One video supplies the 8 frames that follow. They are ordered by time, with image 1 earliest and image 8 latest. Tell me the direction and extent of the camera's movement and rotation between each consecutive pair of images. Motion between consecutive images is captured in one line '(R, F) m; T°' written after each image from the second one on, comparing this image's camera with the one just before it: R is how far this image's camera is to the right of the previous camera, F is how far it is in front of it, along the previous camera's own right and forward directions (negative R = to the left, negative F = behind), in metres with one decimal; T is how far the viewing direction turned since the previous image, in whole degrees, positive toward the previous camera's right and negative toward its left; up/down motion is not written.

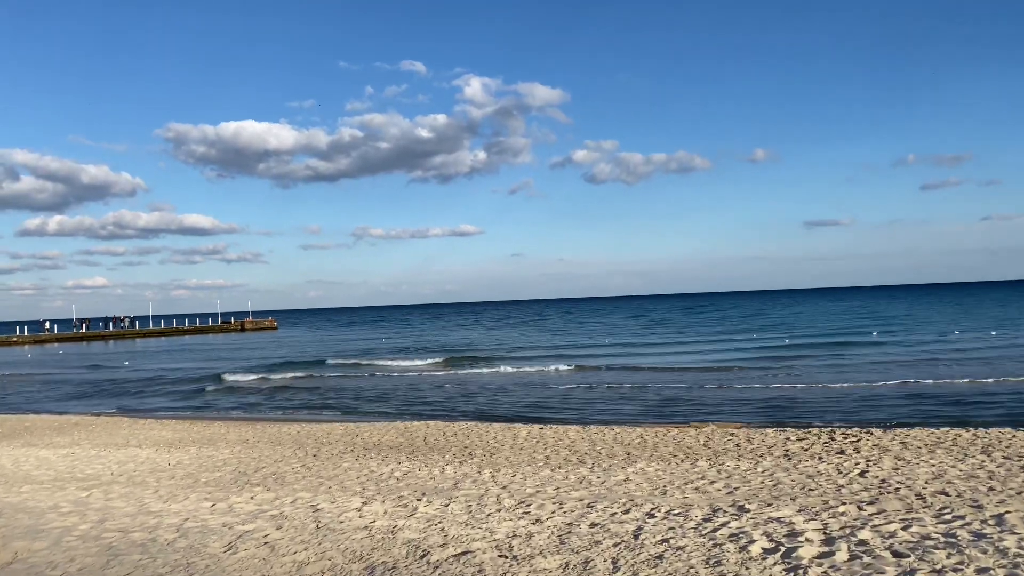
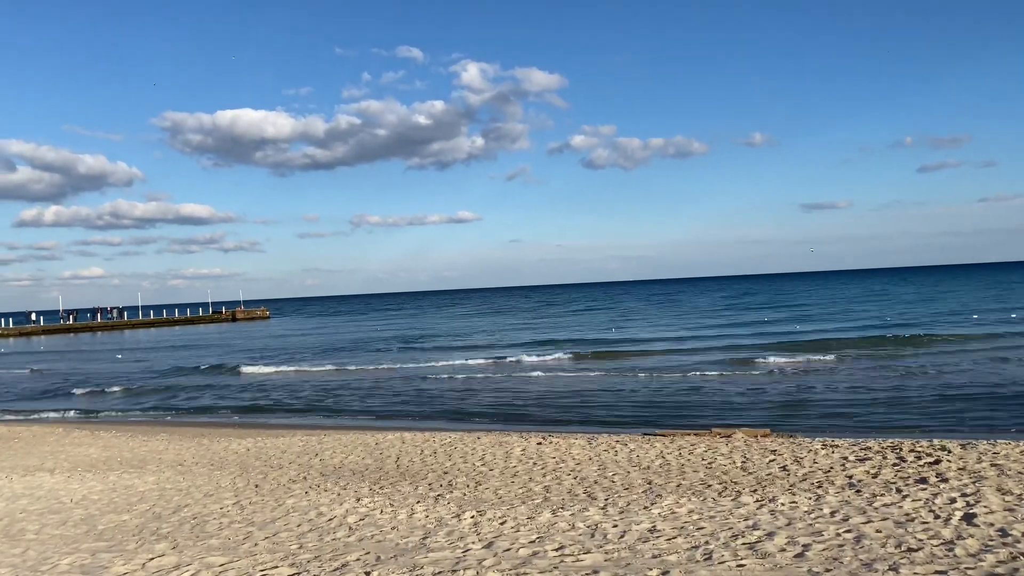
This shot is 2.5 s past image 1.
(+0.1, +2.5) m; 0°
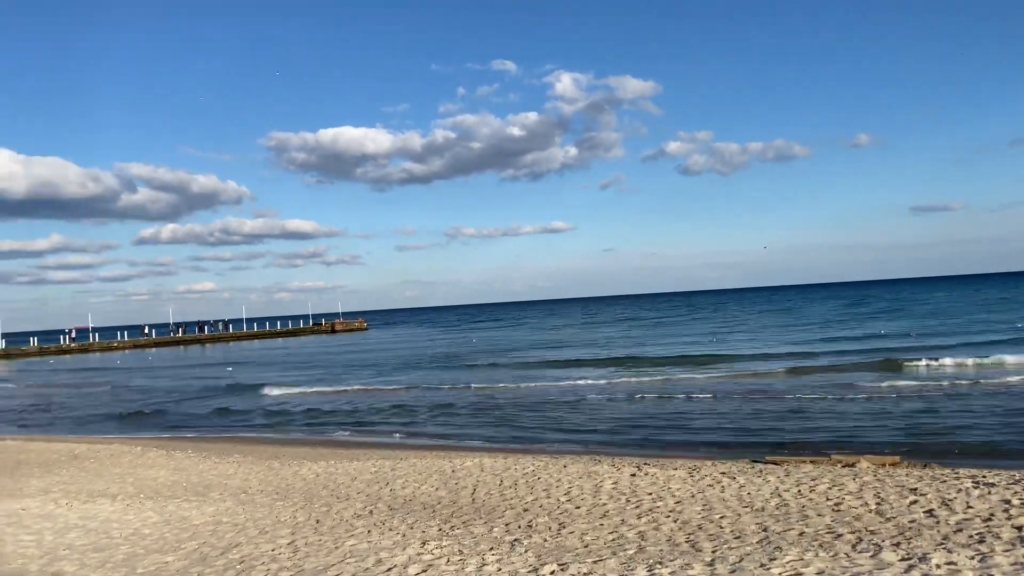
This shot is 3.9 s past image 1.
(+0.1, +1.2) m; -7°
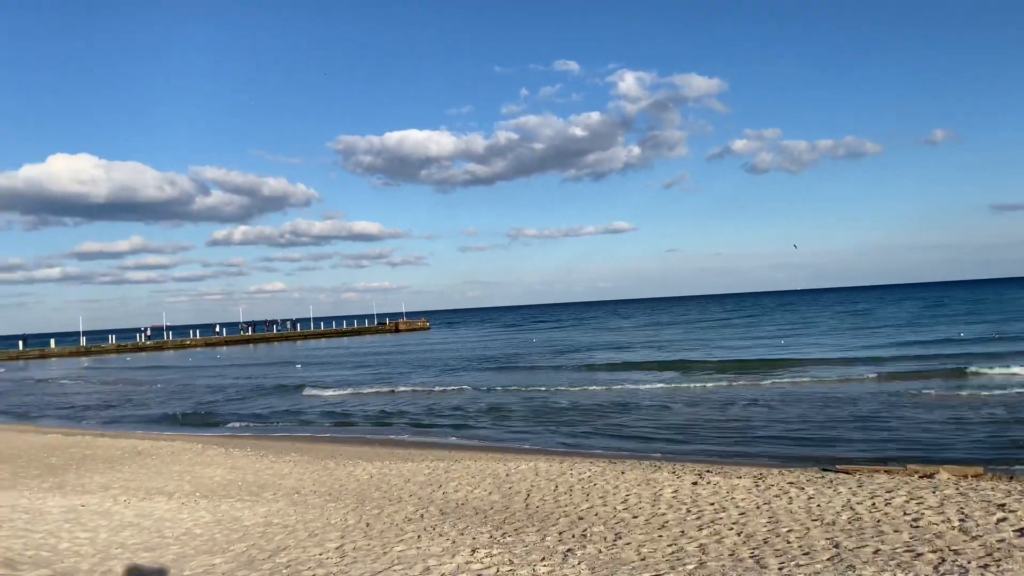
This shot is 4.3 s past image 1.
(+0.1, +0.3) m; -4°
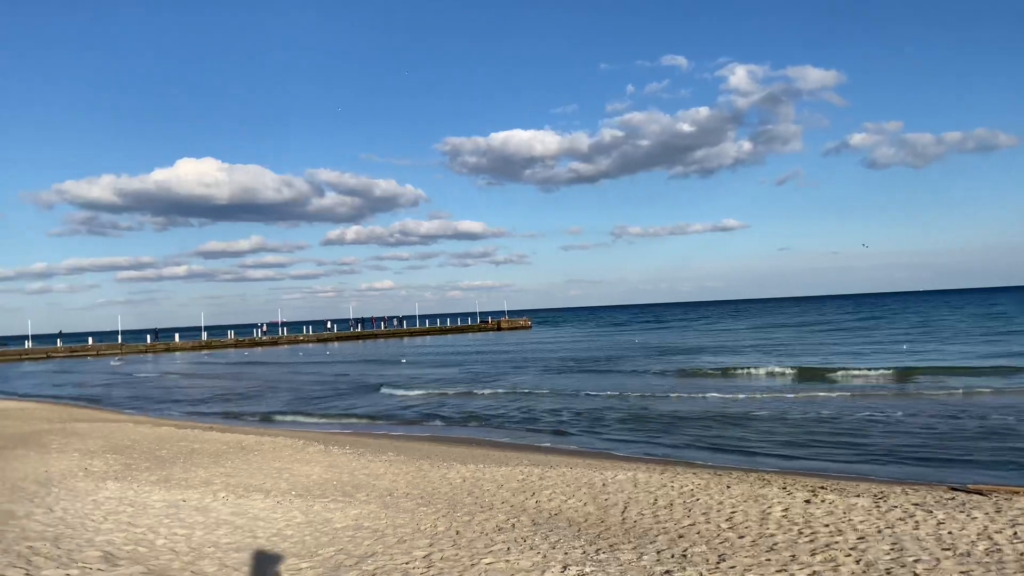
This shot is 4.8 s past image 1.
(+0.1, +0.4) m; -7°
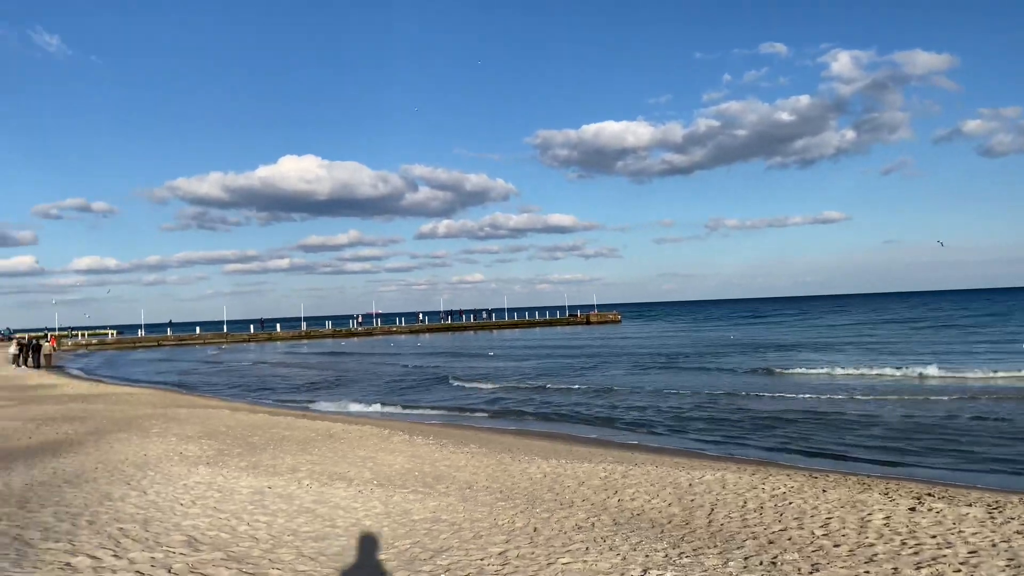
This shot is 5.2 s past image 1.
(+0.1, +0.3) m; -6°
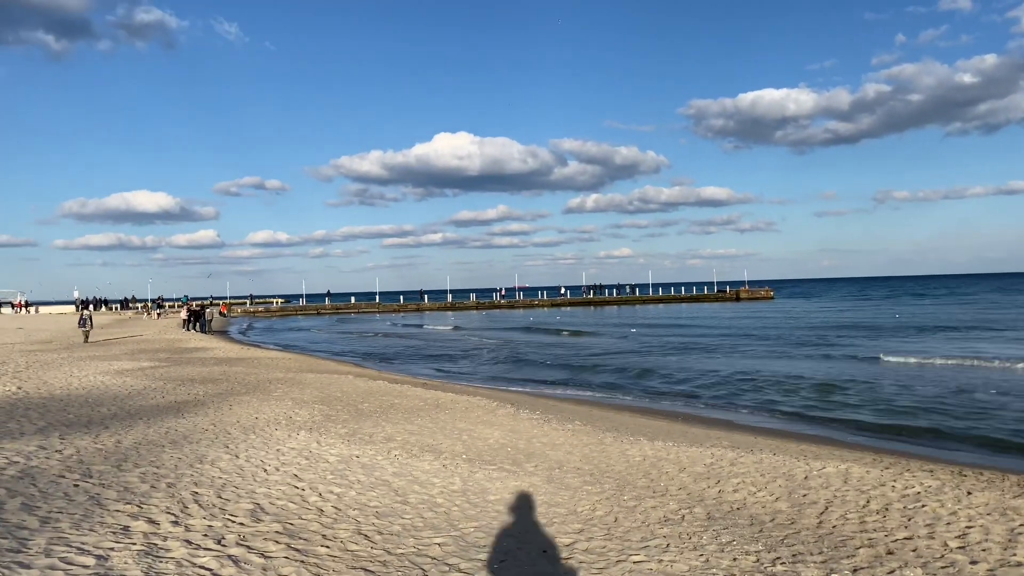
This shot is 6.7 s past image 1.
(+0.6, +0.8) m; -10°
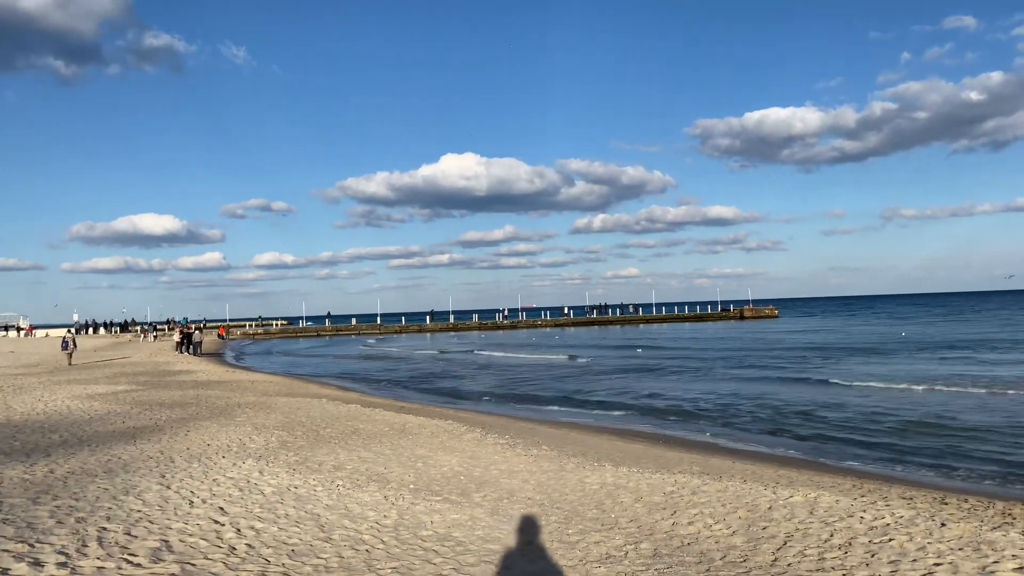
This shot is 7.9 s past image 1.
(+0.7, +0.6) m; 0°
